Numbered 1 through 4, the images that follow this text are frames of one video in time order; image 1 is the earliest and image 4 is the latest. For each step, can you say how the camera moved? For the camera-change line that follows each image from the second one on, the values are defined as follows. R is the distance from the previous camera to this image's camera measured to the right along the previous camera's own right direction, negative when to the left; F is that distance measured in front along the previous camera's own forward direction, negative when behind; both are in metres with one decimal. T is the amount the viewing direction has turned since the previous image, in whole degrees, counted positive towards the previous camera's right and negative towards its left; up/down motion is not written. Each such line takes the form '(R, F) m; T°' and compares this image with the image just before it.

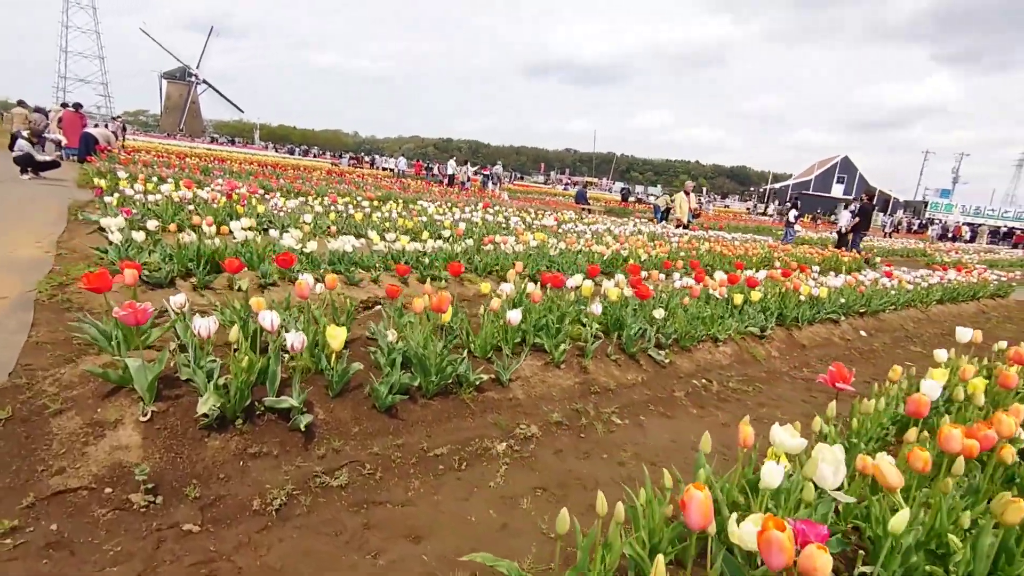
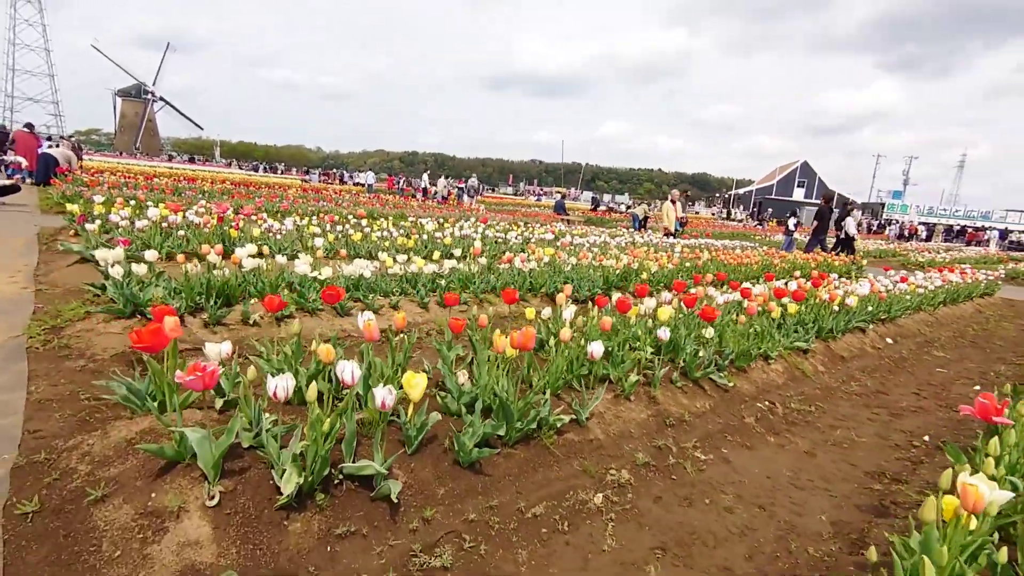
(-0.6, +0.3) m; +3°
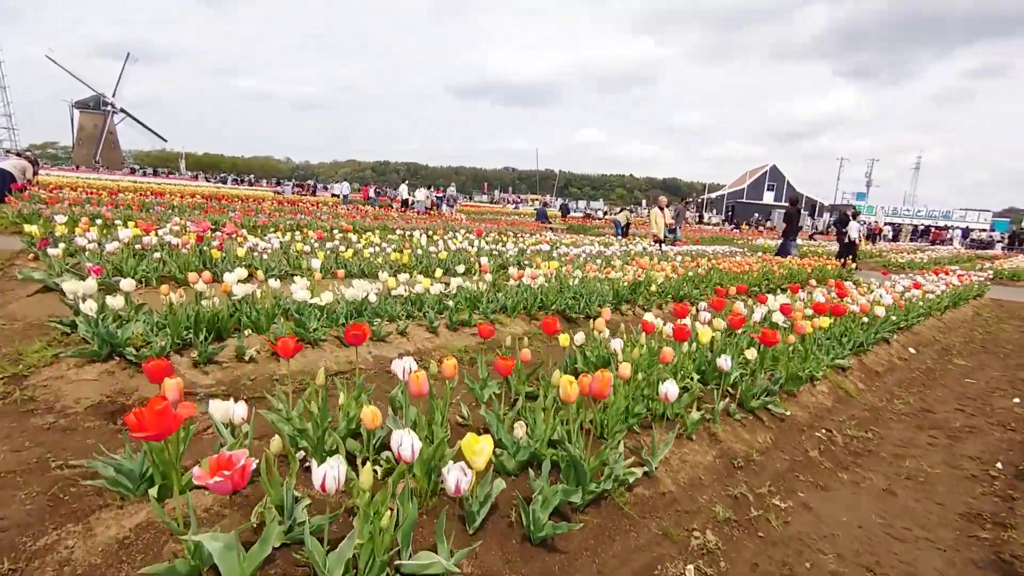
(-0.4, +0.4) m; +3°
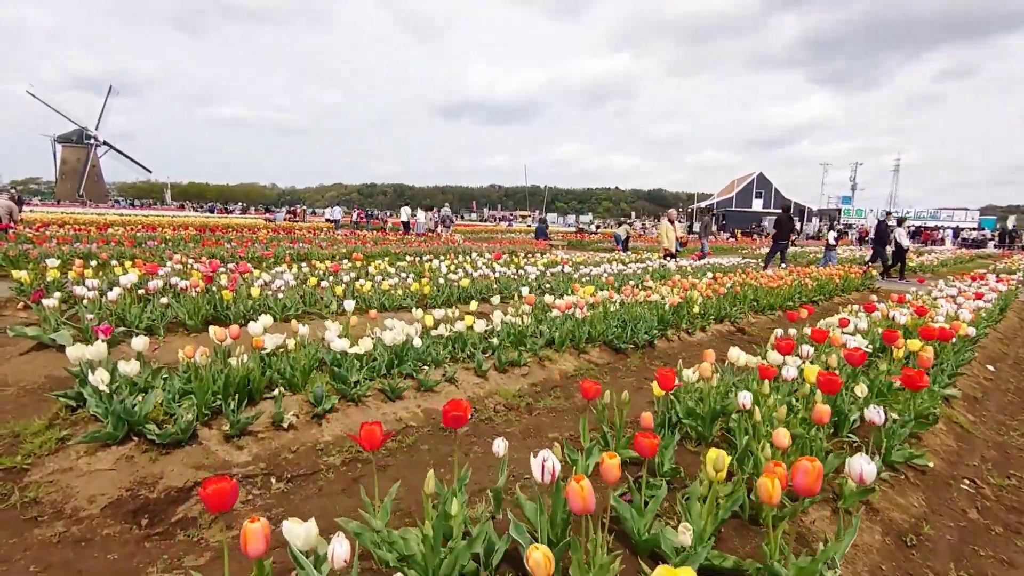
(-0.6, +0.6) m; +1°
